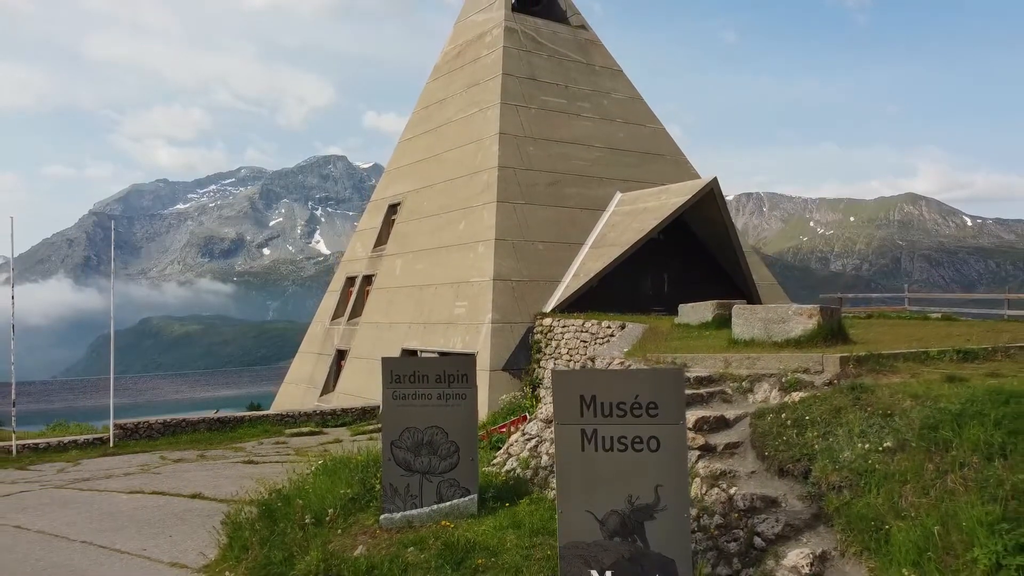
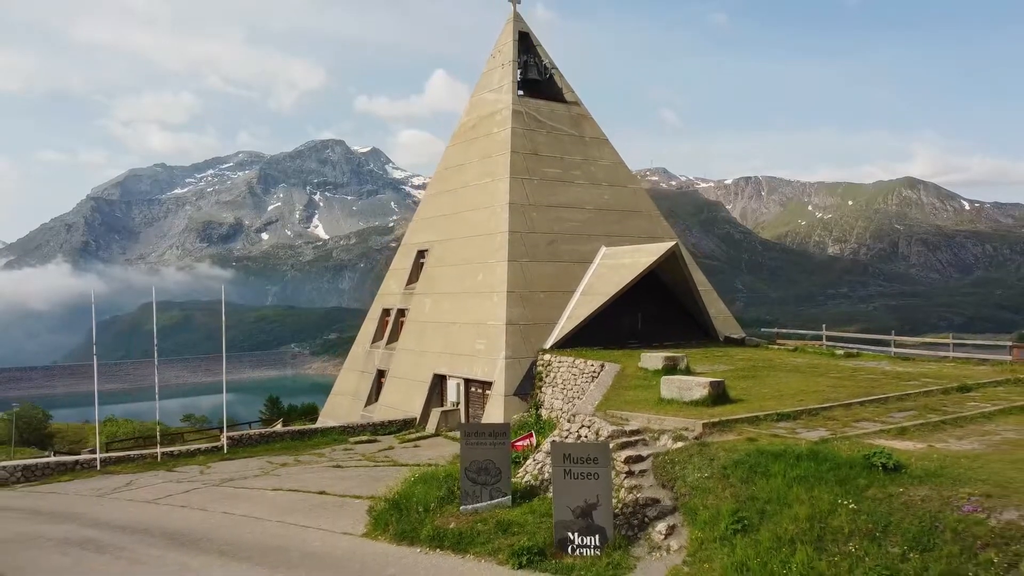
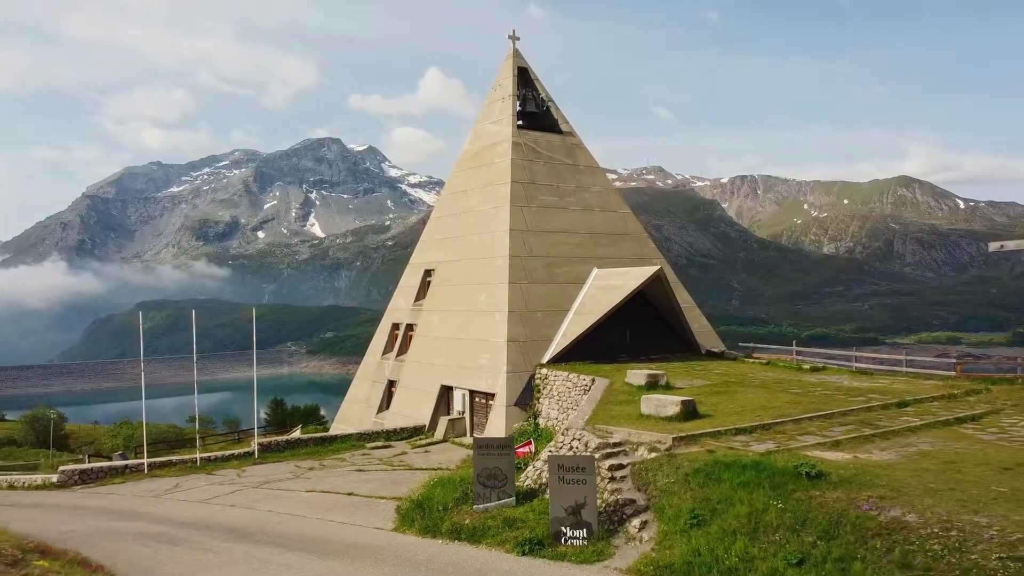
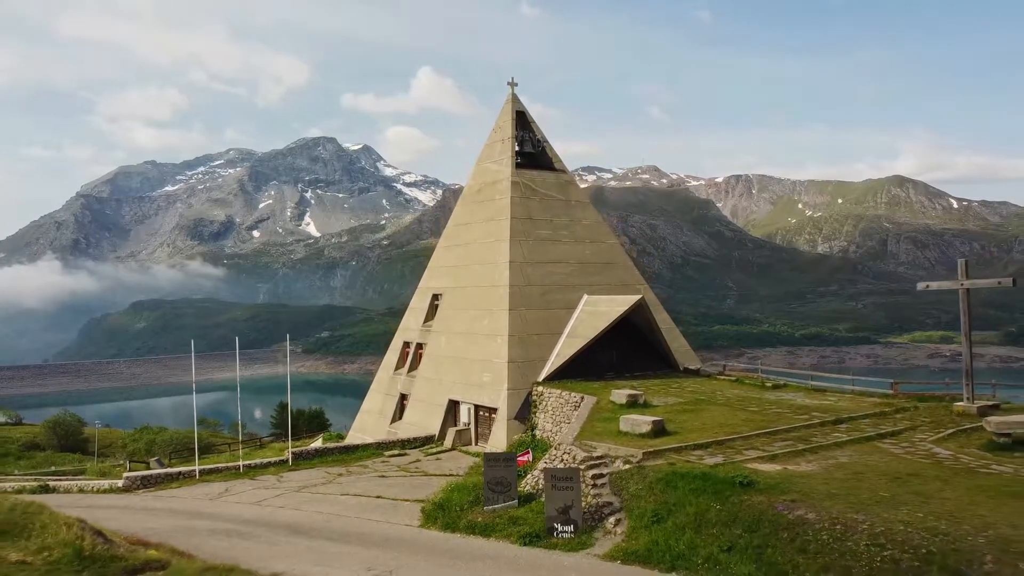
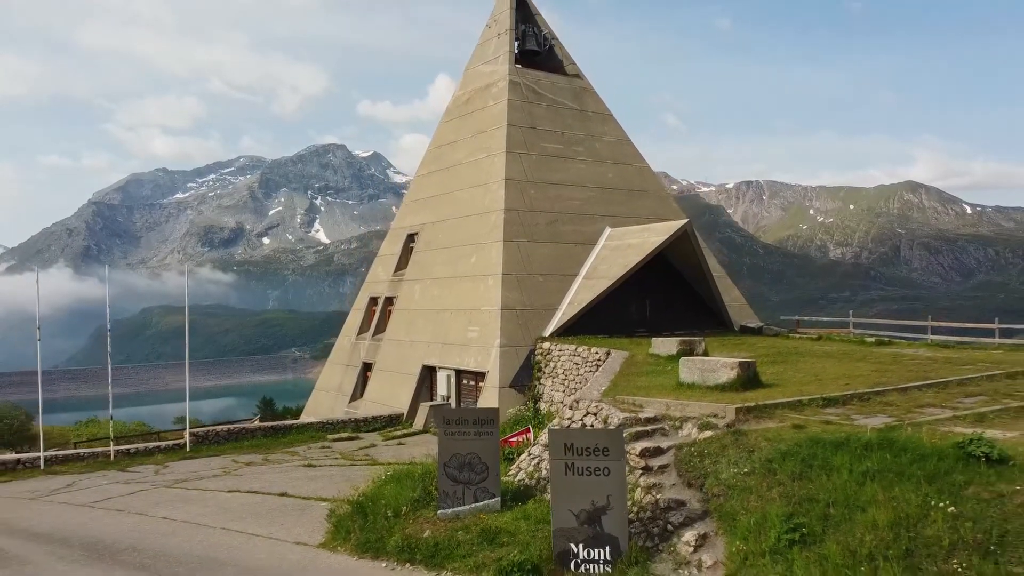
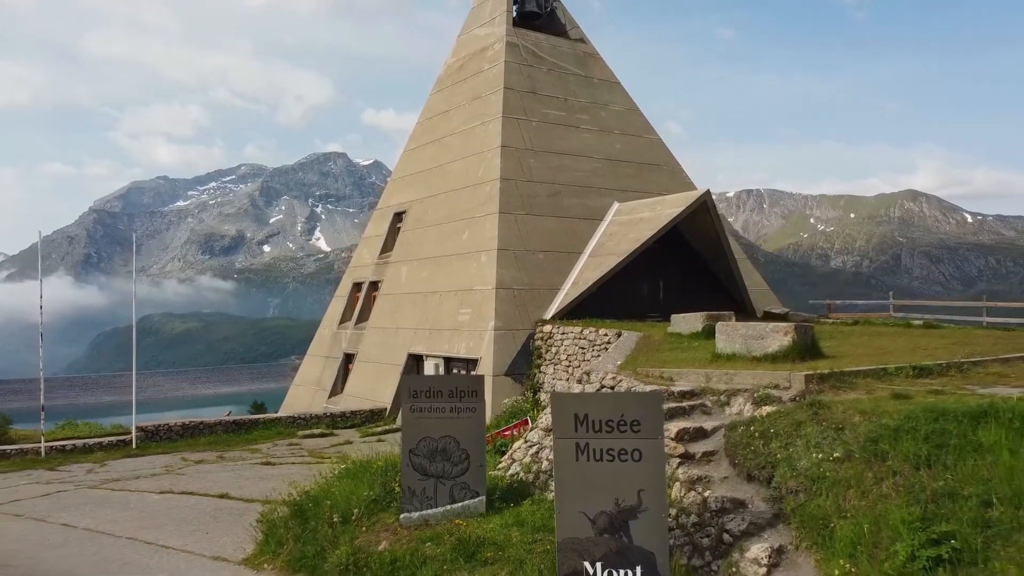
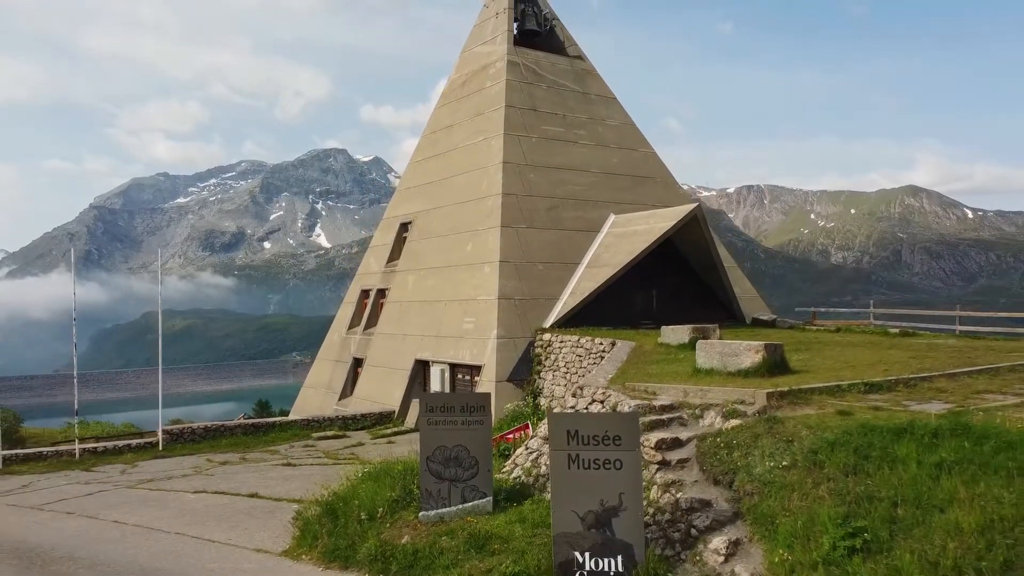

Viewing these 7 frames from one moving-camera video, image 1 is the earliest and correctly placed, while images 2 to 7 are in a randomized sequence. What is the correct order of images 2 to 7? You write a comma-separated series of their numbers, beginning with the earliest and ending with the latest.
6, 7, 5, 2, 3, 4
